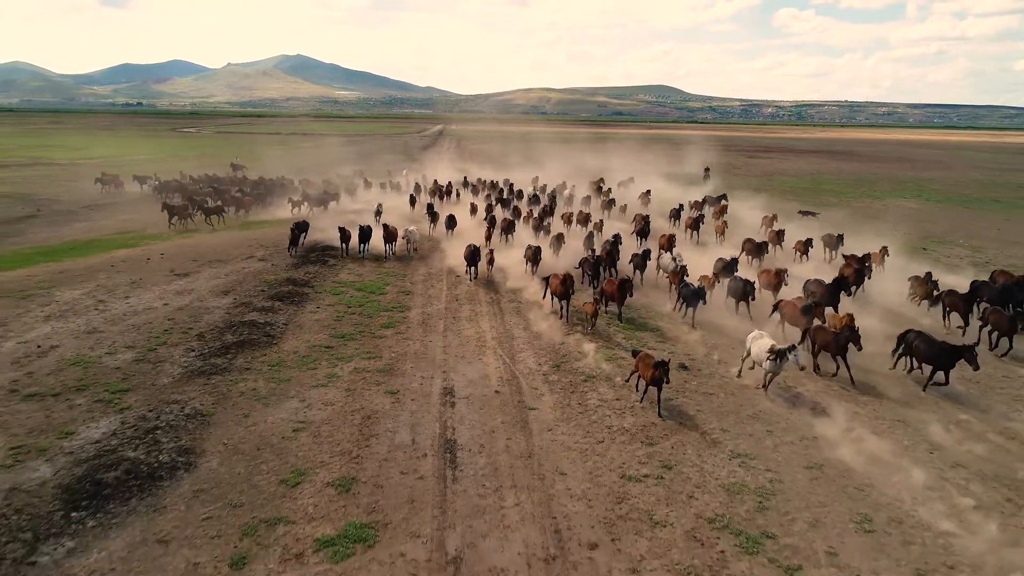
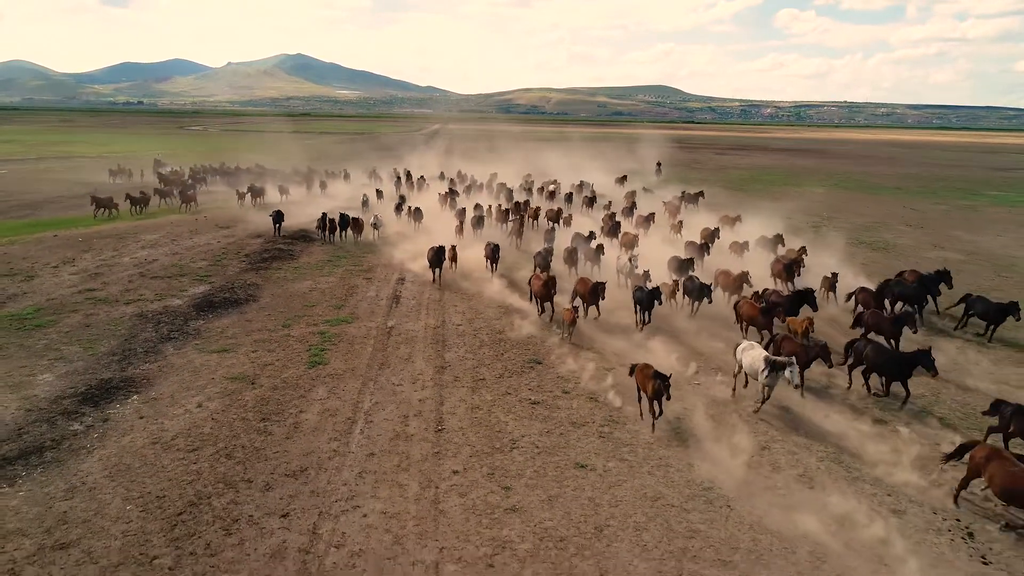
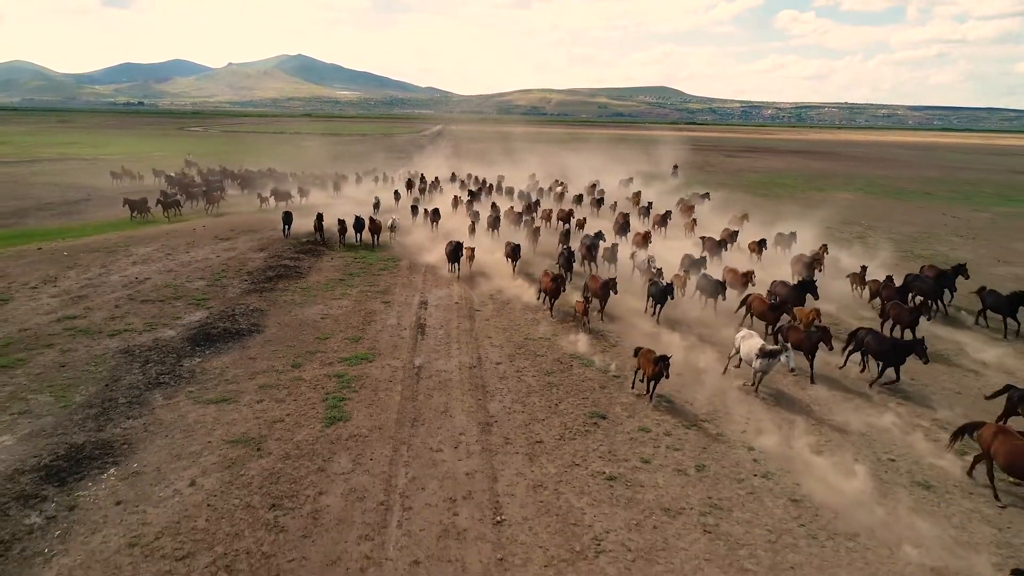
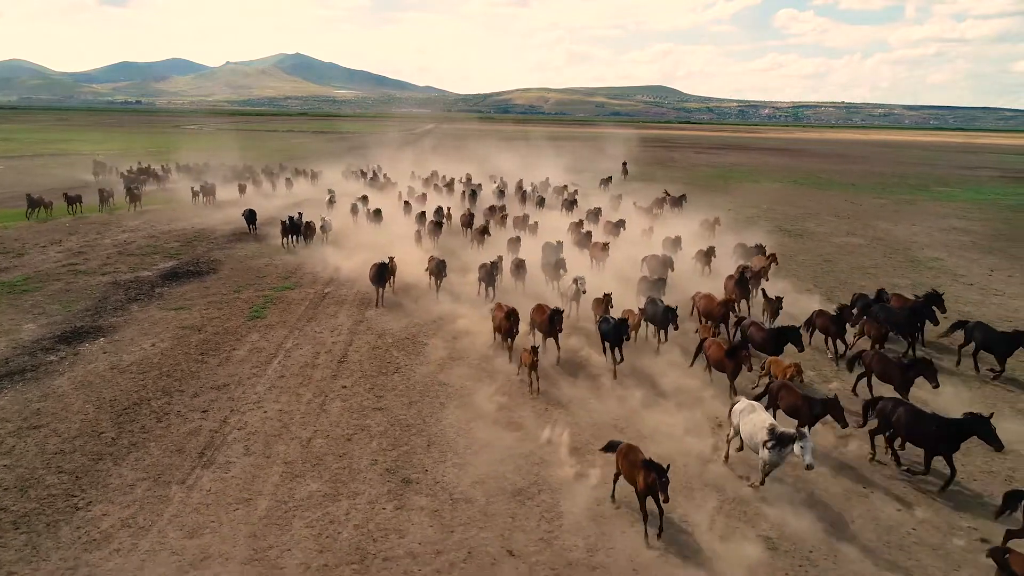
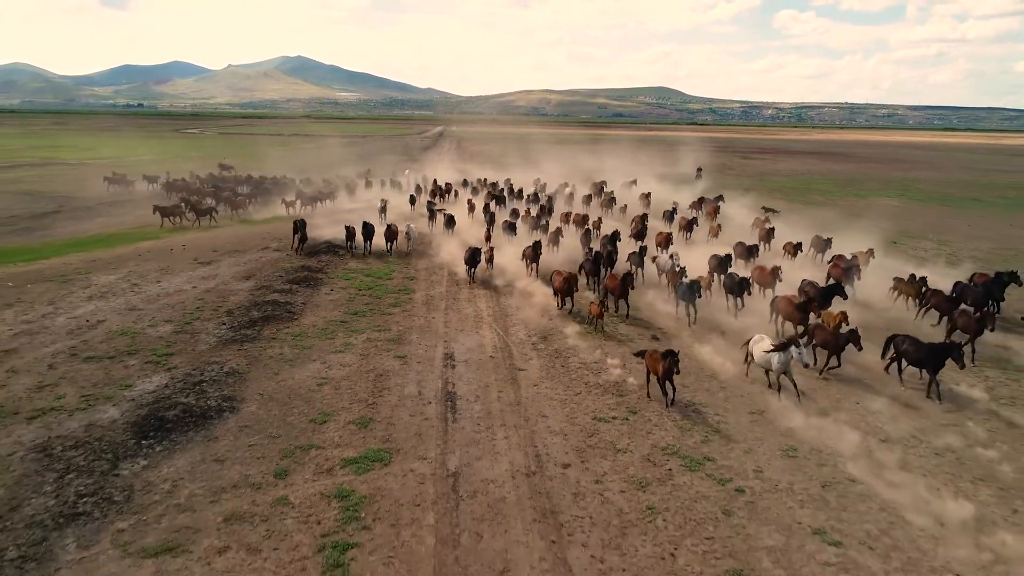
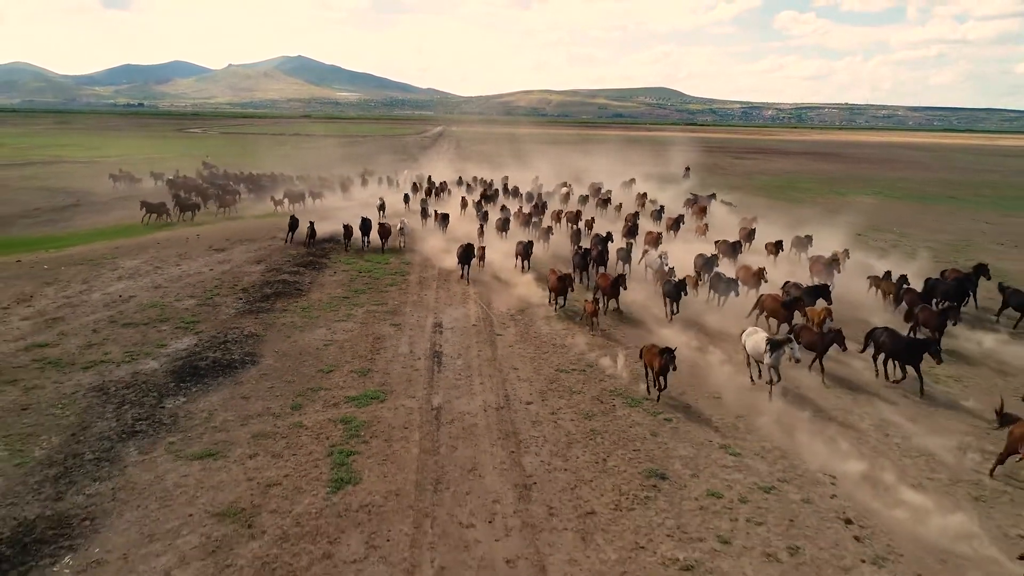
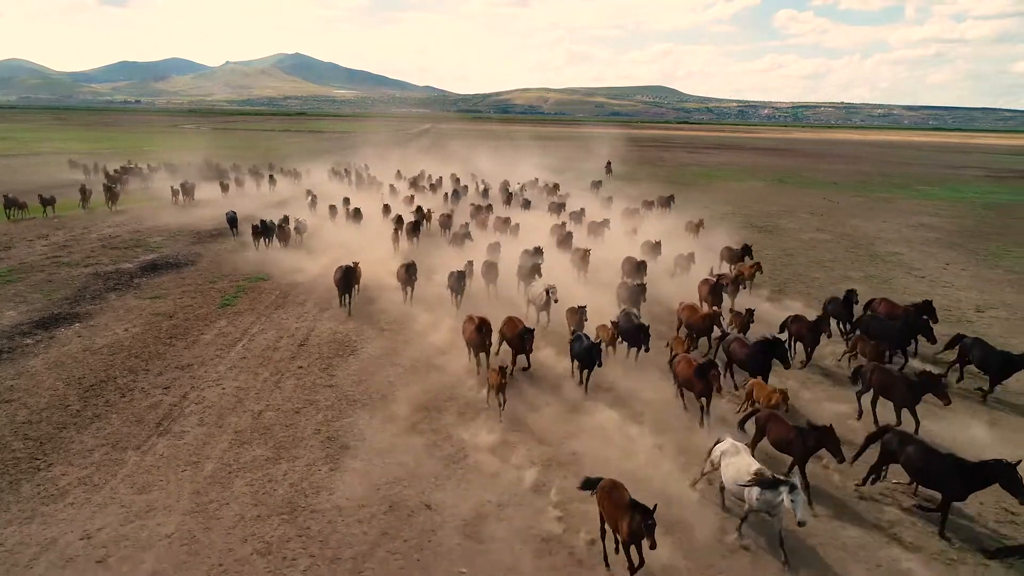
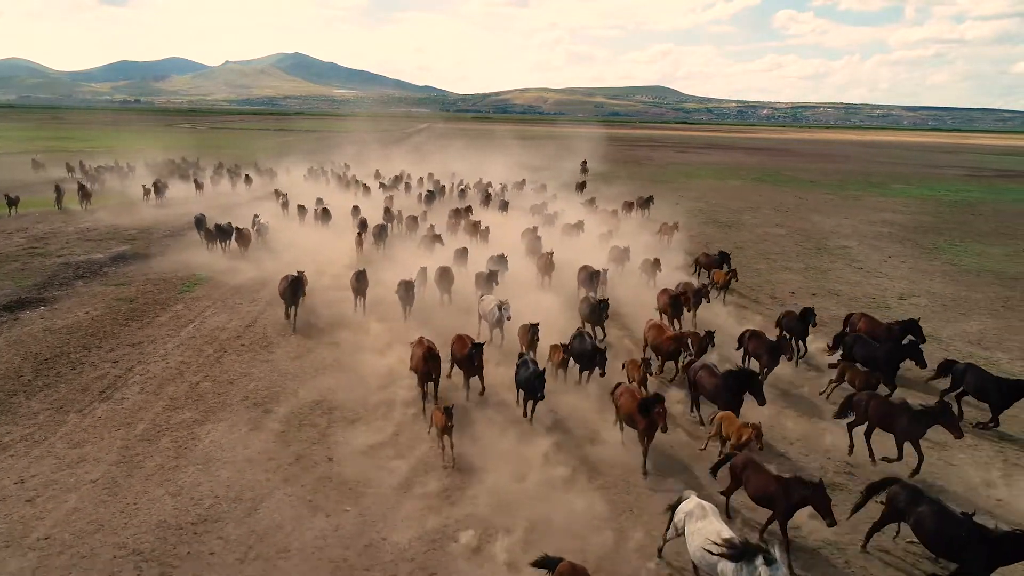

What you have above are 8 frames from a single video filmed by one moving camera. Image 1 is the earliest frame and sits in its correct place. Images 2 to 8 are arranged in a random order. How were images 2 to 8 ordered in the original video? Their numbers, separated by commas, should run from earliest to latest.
5, 6, 3, 2, 4, 7, 8
